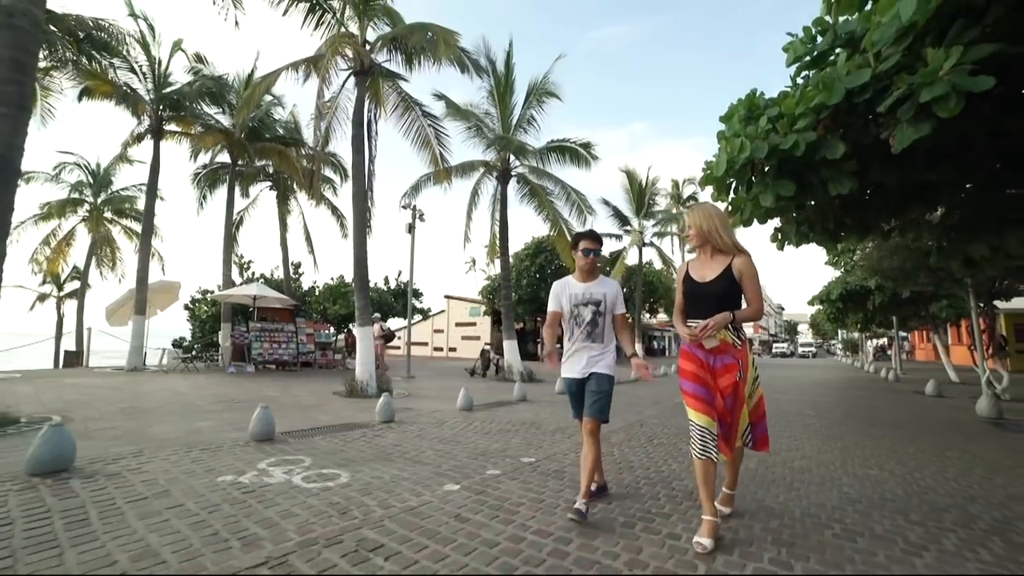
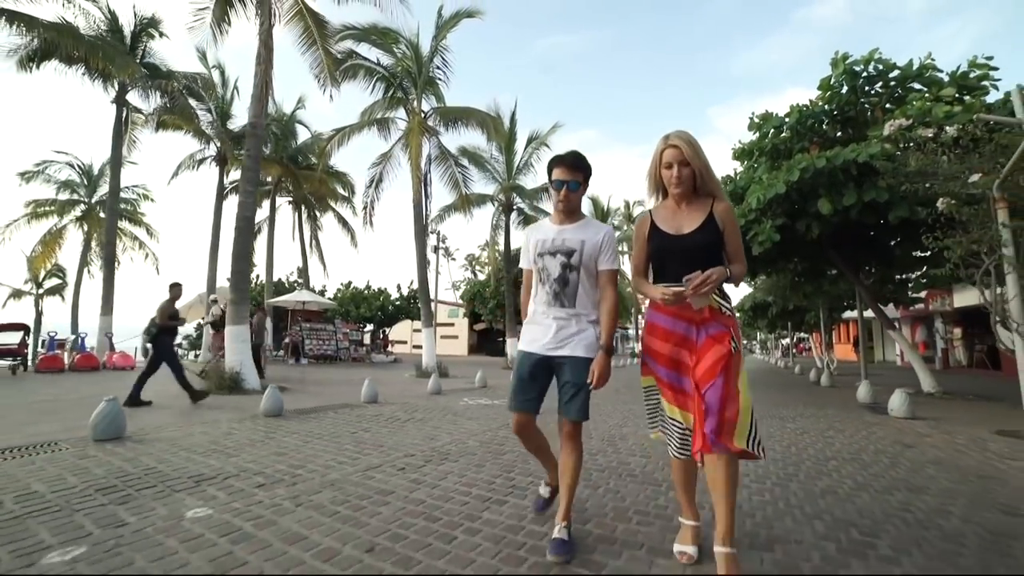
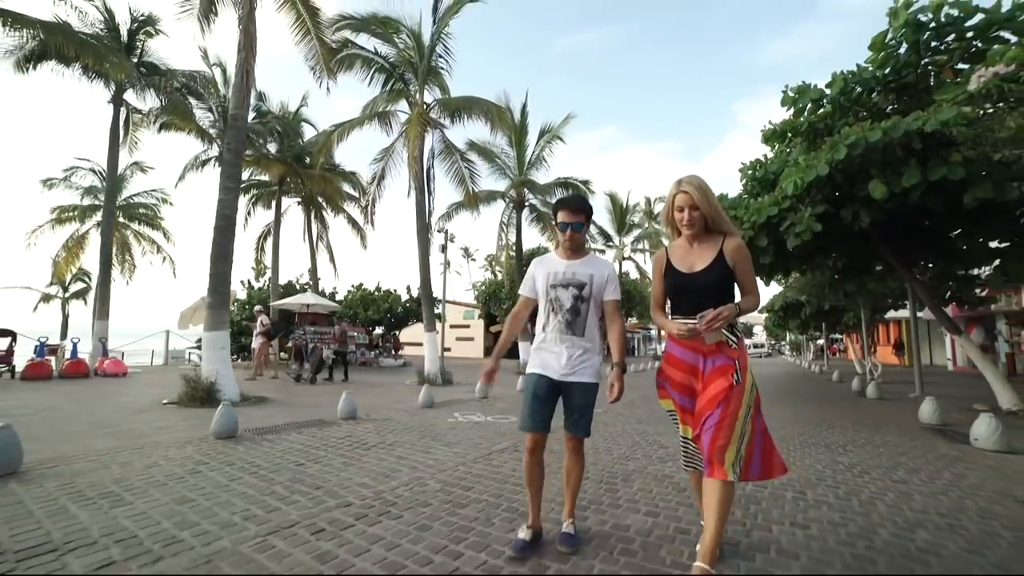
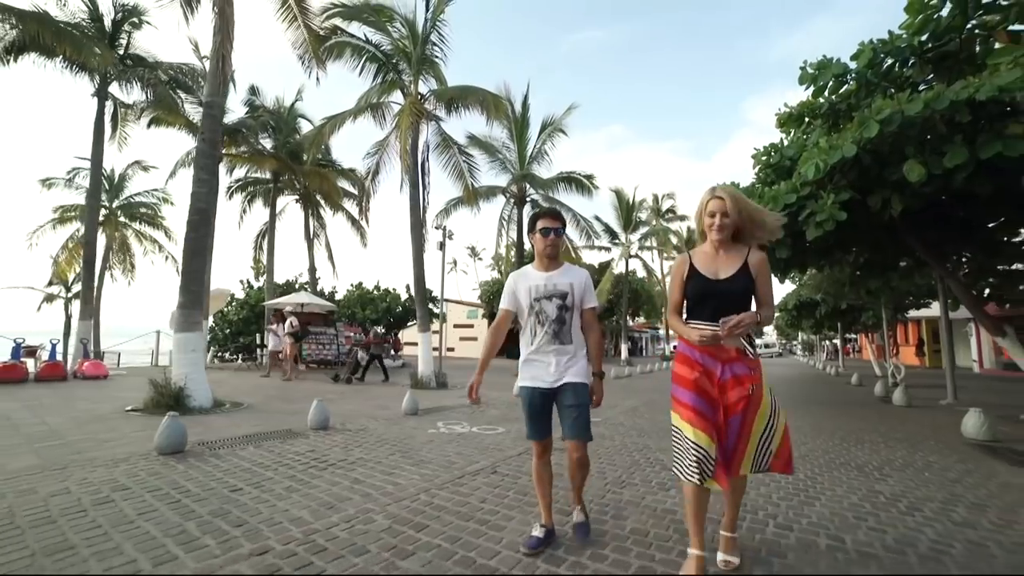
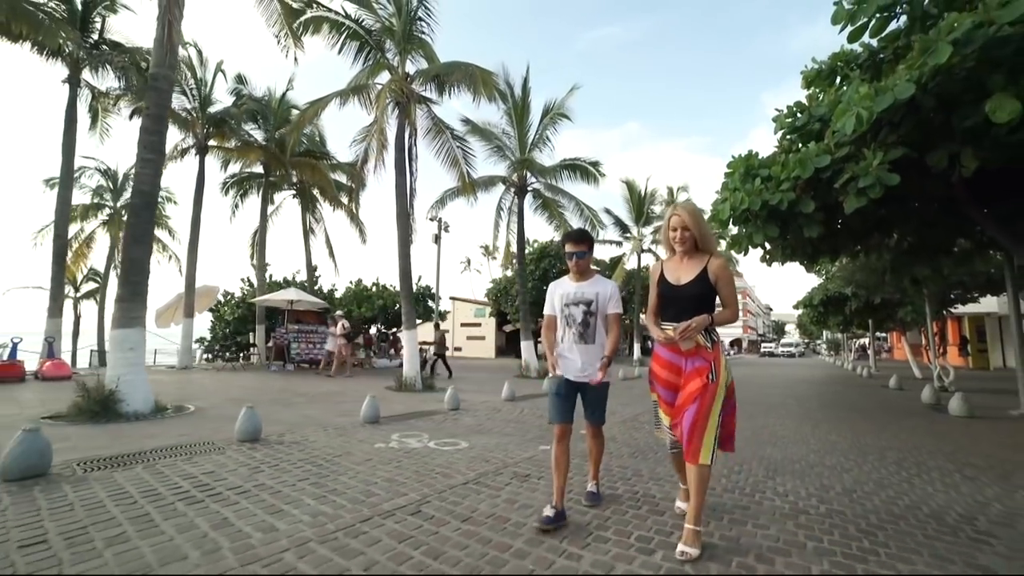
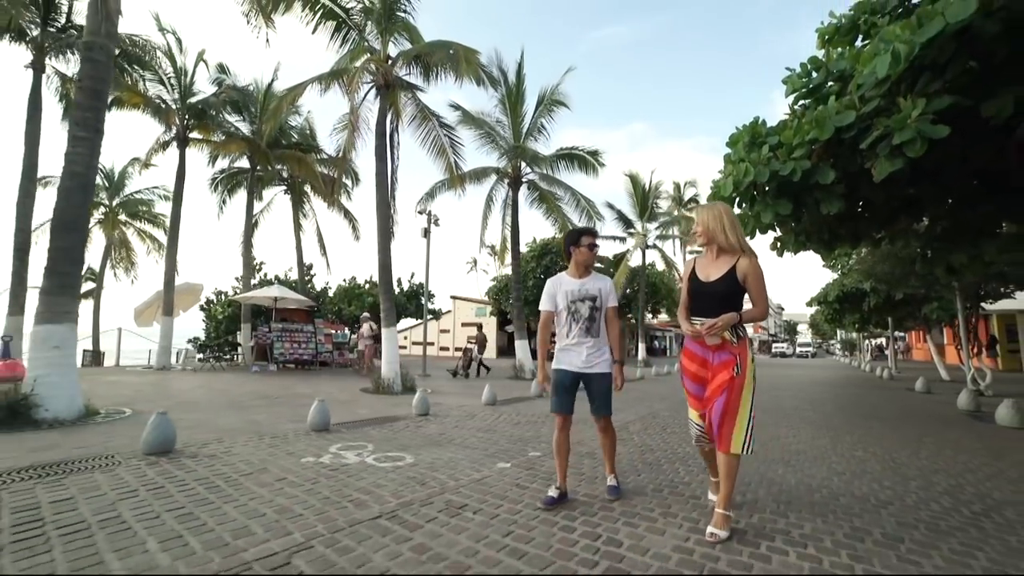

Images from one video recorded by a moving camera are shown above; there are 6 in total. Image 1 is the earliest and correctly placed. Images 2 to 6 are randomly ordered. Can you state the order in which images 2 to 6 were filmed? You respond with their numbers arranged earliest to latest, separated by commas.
6, 5, 4, 3, 2
